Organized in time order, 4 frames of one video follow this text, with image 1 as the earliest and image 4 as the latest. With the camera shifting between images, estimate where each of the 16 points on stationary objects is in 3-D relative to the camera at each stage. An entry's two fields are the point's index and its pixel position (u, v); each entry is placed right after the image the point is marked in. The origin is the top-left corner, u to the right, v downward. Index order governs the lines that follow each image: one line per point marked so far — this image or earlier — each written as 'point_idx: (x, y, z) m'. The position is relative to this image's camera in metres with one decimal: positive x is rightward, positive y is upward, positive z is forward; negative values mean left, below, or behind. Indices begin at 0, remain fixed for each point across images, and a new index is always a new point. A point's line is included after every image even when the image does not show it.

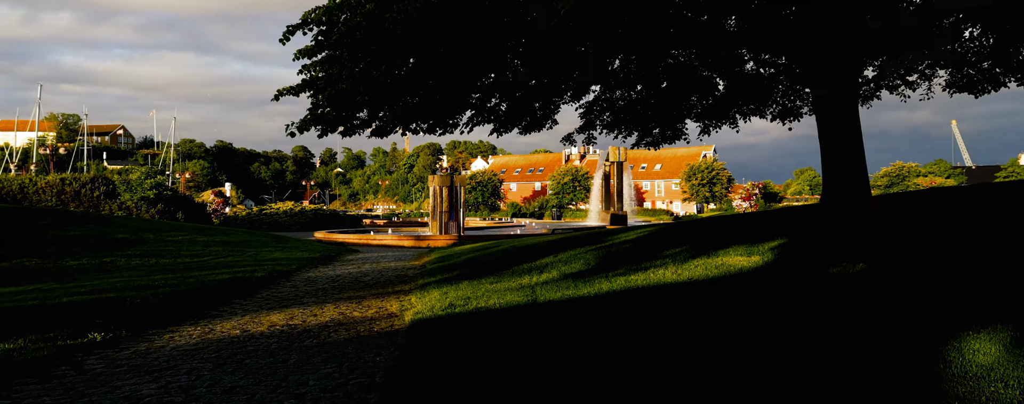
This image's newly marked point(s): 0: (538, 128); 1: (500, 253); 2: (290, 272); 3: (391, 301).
0: (+0.6, +1.9, +18.1) m
1: (-0.3, -1.2, +17.0) m
2: (-4.9, -1.6, +15.7) m
3: (-1.9, -1.5, +10.9) m
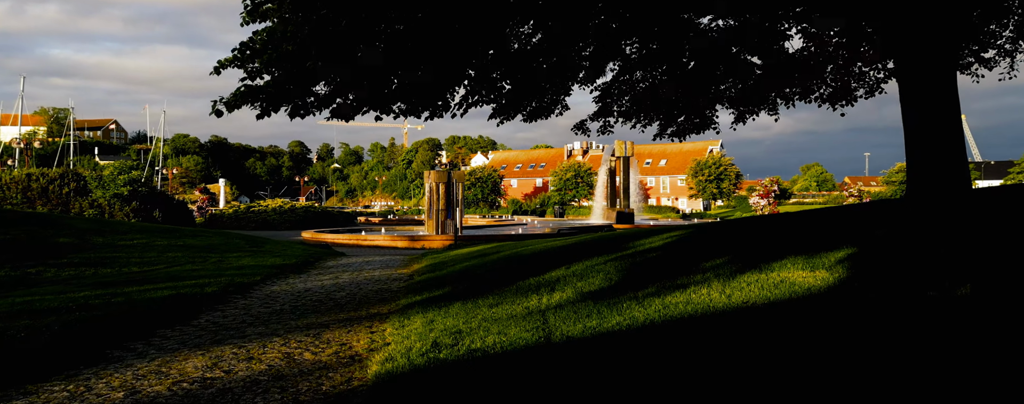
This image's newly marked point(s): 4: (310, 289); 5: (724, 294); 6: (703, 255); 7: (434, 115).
0: (+0.7, +1.9, +15.5) m
1: (-0.2, -1.2, +14.5) m
2: (-4.8, -1.6, +13.2) m
3: (-1.8, -1.6, +8.4) m
4: (-3.7, -1.6, +13.2) m
5: (+2.8, -1.2, +9.5) m
6: (+3.2, -0.9, +11.8) m
7: (-1.4, +1.6, +12.5) m
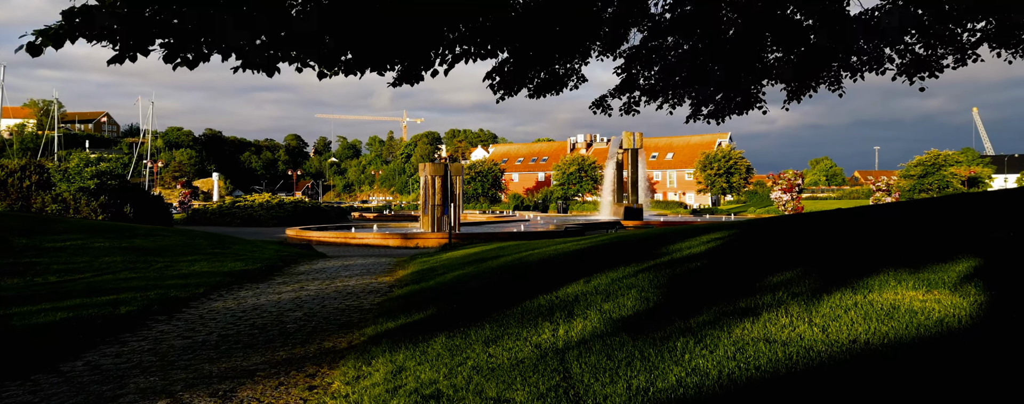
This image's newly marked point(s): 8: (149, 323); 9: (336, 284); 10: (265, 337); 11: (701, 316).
0: (+0.7, +2.0, +12.7) m
1: (-0.1, -1.1, +11.8) m
2: (-4.8, -1.5, +10.5) m
3: (-1.8, -1.5, +5.7) m
4: (-3.7, -1.5, +10.4) m
5: (+2.9, -1.2, +6.8) m
6: (+3.2, -0.8, +9.0) m
7: (-1.3, +1.7, +9.7) m
8: (-4.5, -1.5, +8.8) m
9: (-3.3, -1.5, +13.2) m
10: (-2.8, -1.5, +8.0) m
11: (+2.0, -1.2, +7.5) m
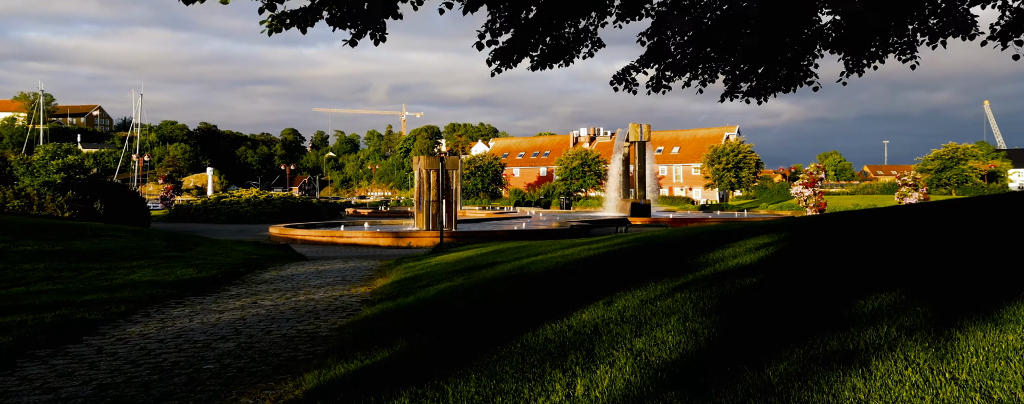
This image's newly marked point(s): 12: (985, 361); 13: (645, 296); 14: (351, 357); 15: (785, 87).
0: (+0.7, +2.1, +10.4) m
1: (-0.2, -1.1, +9.5) m
2: (-4.8, -1.4, +8.2) m
3: (-1.8, -1.5, +3.3) m
4: (-3.7, -1.5, +8.1) m
5: (+2.8, -1.2, +4.4) m
6: (+3.2, -0.8, +6.7) m
7: (-1.3, +1.7, +7.4) m
8: (-4.5, -1.5, +6.5) m
9: (-3.3, -1.5, +10.9) m
10: (-2.8, -1.5, +5.7) m
11: (+2.0, -1.2, +5.1) m
12: (+3.2, -1.1, +4.8) m
13: (+1.4, -1.0, +7.4) m
14: (-1.5, -1.4, +6.4) m
15: (+4.5, +1.9, +11.9) m
